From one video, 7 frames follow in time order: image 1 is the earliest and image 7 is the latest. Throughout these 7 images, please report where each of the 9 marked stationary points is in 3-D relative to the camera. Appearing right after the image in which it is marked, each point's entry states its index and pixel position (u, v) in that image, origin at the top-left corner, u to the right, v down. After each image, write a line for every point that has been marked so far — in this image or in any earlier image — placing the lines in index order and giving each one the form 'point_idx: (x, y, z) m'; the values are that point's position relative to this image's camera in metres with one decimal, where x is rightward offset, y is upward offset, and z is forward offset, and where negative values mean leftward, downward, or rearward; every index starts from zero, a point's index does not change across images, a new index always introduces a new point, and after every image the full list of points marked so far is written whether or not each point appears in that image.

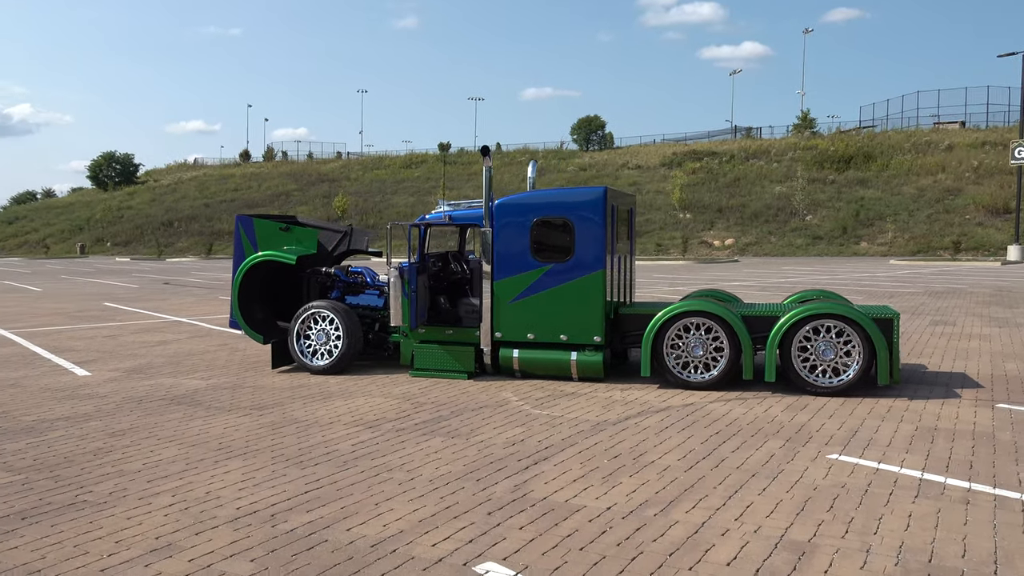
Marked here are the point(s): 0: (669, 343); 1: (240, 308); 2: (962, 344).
0: (+1.5, -0.5, +8.2) m
1: (-3.0, -0.2, +9.6) m
2: (+6.1, -0.7, +11.5) m
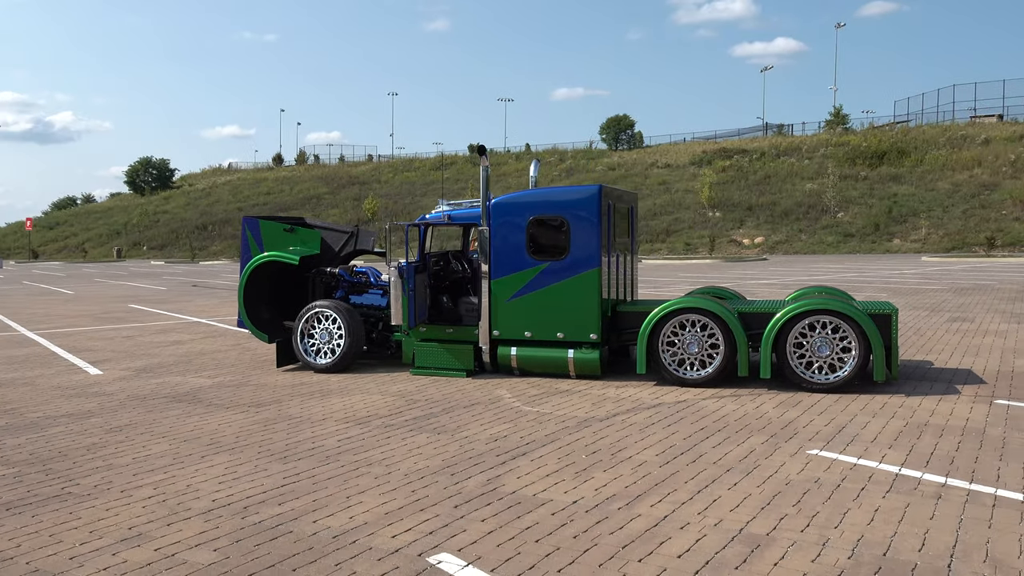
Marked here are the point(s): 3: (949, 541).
0: (+1.5, -0.5, +8.2) m
1: (-3.0, -0.2, +9.7) m
2: (+6.2, -0.7, +11.4) m
3: (+2.0, -1.2, +3.9) m
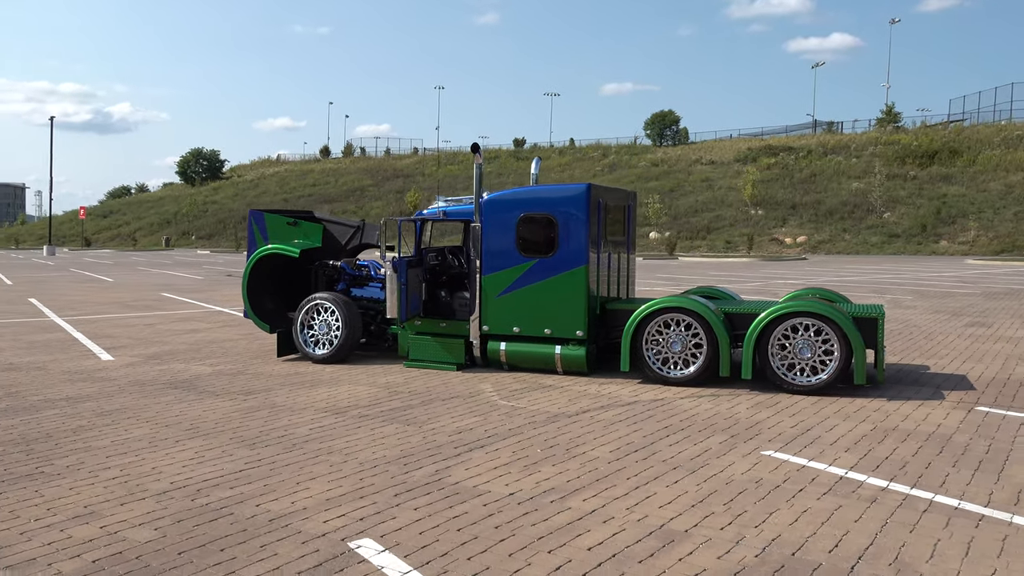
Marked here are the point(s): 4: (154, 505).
0: (+1.3, -0.5, +8.2) m
1: (-3.1, -0.1, +10.0) m
2: (+6.2, -0.7, +11.2) m
3: (+1.6, -1.2, +4.0) m
4: (-1.9, -1.2, +4.5) m
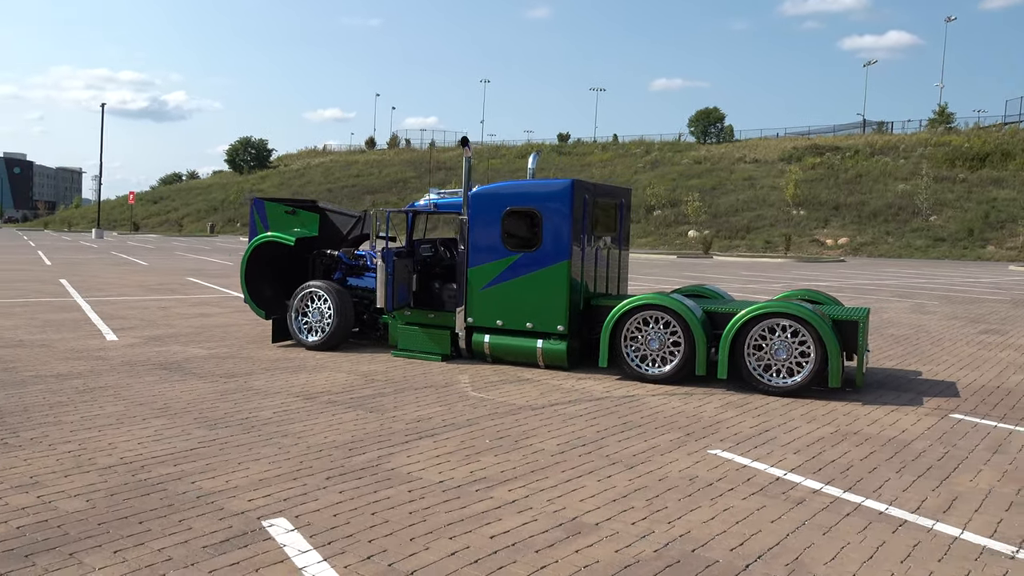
0: (+1.1, -0.5, +8.3) m
1: (-3.2, 0.0, +10.3) m
2: (+6.1, -0.8, +10.9) m
3: (+1.2, -1.2, +4.0) m
4: (-2.3, -1.1, +4.7) m
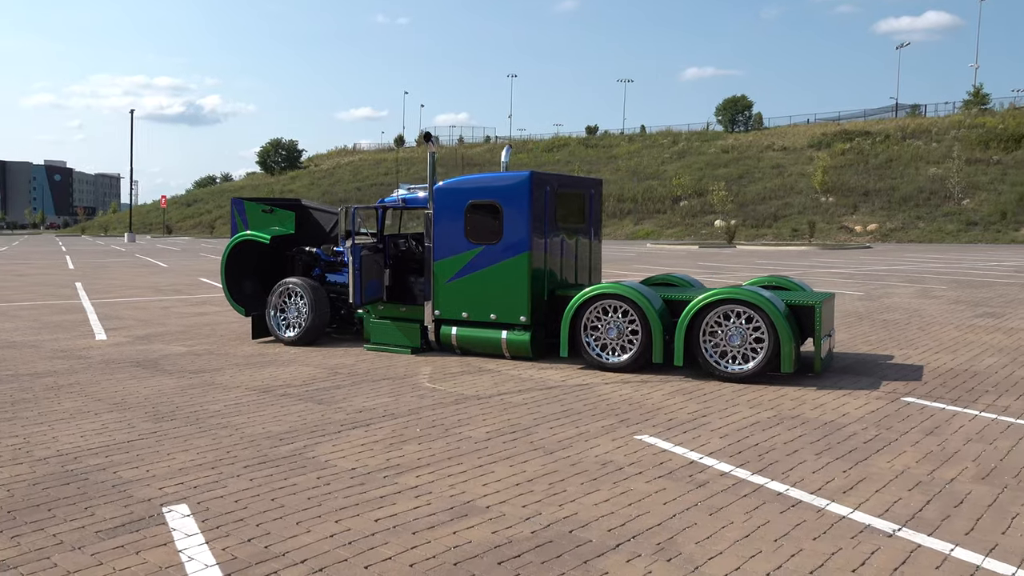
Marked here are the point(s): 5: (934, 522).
0: (+0.7, -0.4, +8.3) m
1: (-3.5, 0.0, +10.5) m
2: (+5.9, -0.6, +10.8) m
3: (+0.7, -1.1, +4.1) m
4: (-2.8, -1.0, +4.9) m
5: (+2.0, -1.1, +4.1) m
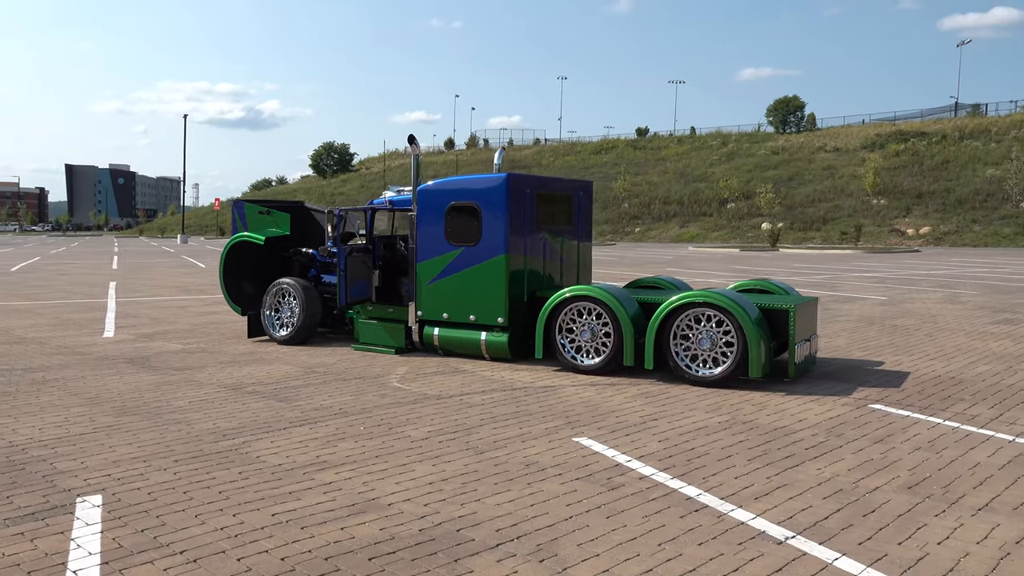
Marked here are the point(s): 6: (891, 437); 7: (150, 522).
0: (+0.5, -0.4, +8.3) m
1: (-3.6, 0.0, +10.8) m
2: (+5.8, -0.7, +10.4) m
3: (+0.1, -1.1, +4.1) m
4: (-3.3, -1.0, +5.2) m
5: (+1.5, -1.1, +4.0) m
6: (+2.6, -1.0, +5.8) m
7: (-1.7, -1.1, +4.0) m
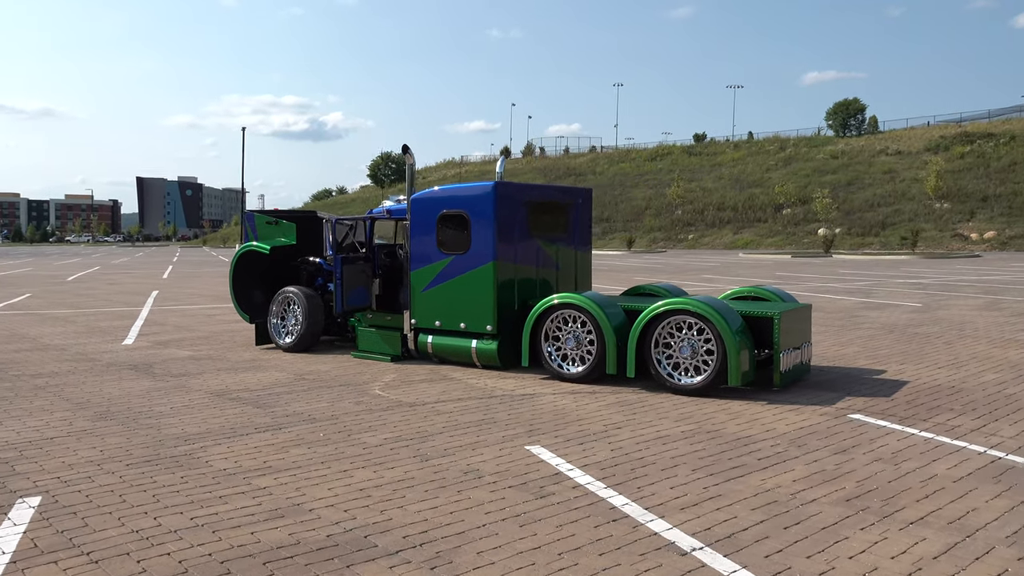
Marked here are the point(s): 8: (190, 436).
0: (+0.4, -0.5, +8.3) m
1: (-3.5, -0.1, +11.0) m
2: (+5.8, -0.7, +10.0) m
3: (-0.3, -1.2, +4.1) m
4: (-3.6, -1.1, +5.4) m
5: (+1.1, -1.2, +3.9) m
6: (+2.3, -1.1, +5.6) m
7: (-2.1, -1.1, +4.2) m
8: (-2.2, -1.0, +6.0) m
